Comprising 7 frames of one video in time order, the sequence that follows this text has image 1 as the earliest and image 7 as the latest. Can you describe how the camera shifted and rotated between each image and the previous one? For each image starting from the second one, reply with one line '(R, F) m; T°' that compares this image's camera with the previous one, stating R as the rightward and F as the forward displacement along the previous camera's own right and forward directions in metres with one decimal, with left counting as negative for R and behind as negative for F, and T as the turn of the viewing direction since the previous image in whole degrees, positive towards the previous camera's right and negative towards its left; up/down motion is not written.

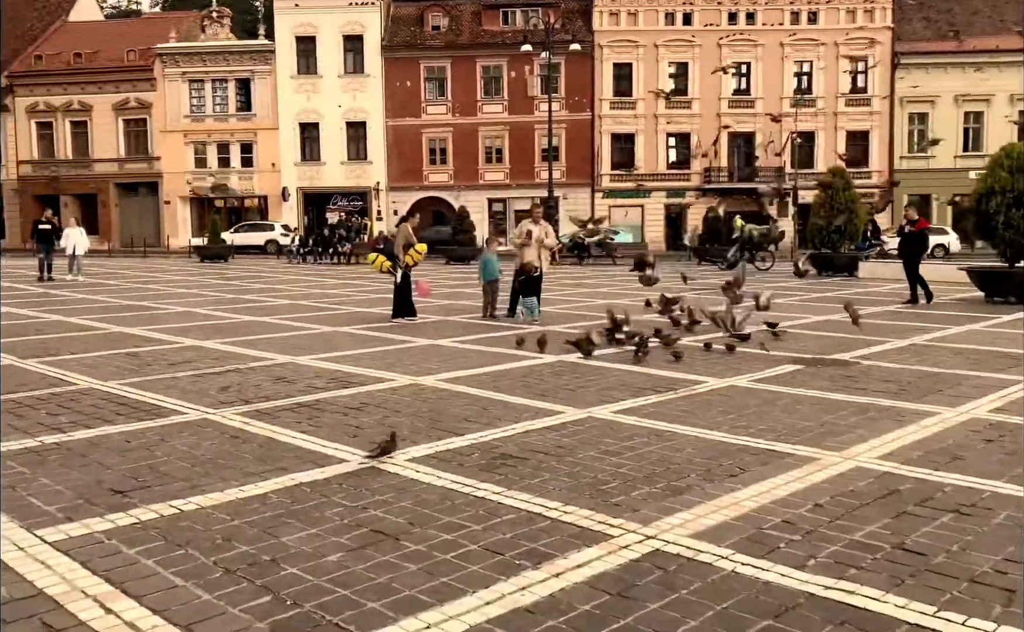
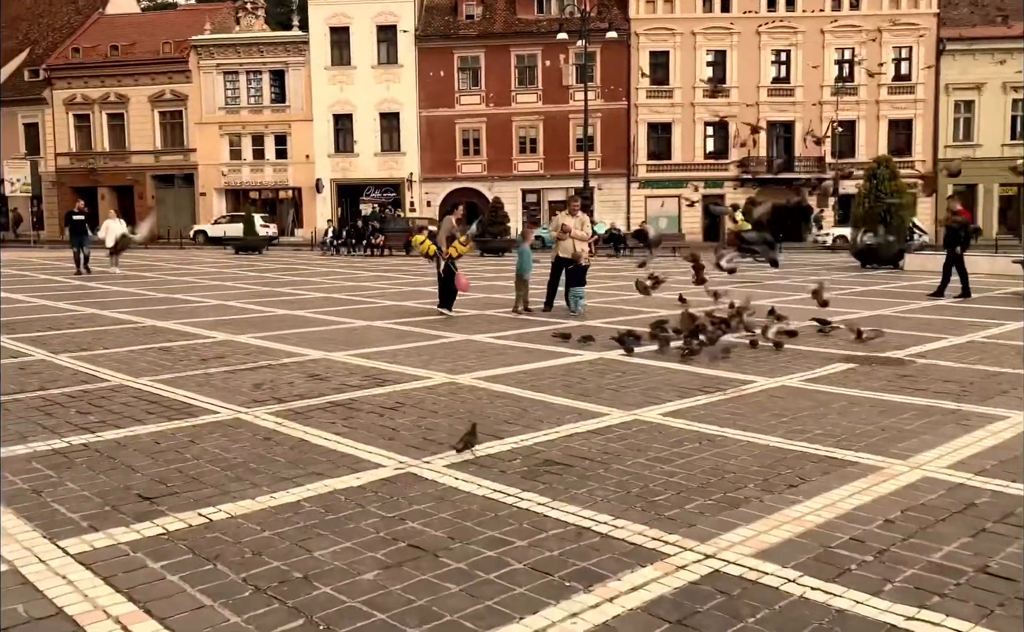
(-0.1, +0.3) m; -2°
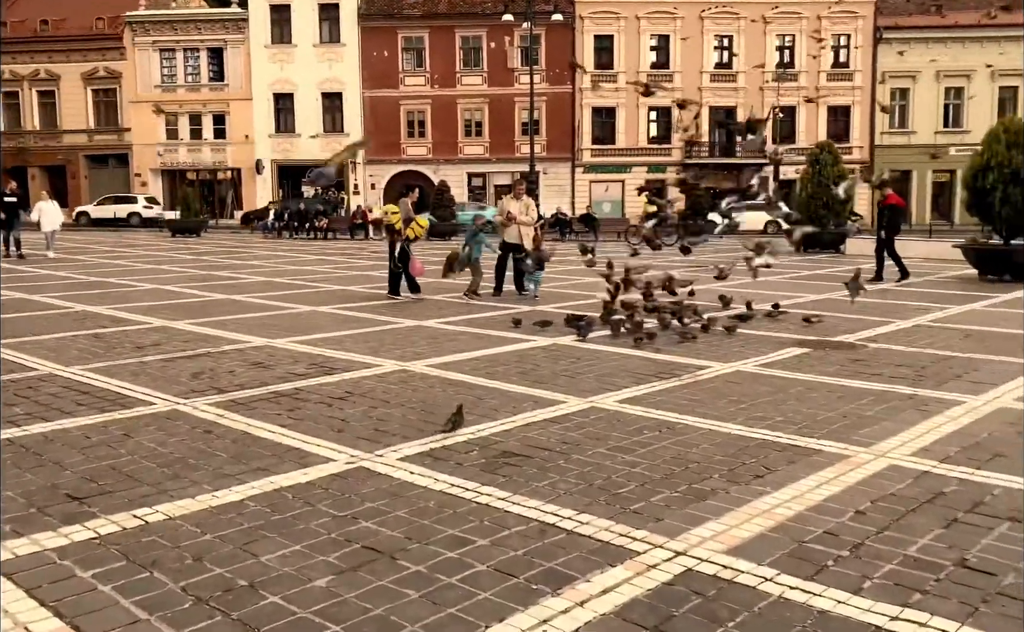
(-0.1, +0.2) m; +3°
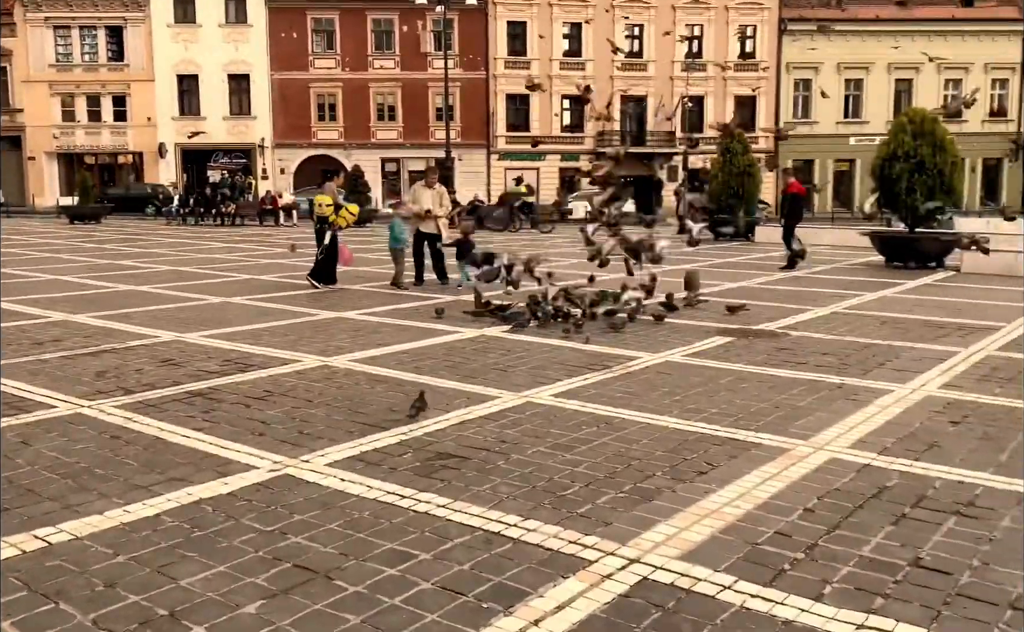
(-0.1, +0.2) m; +5°
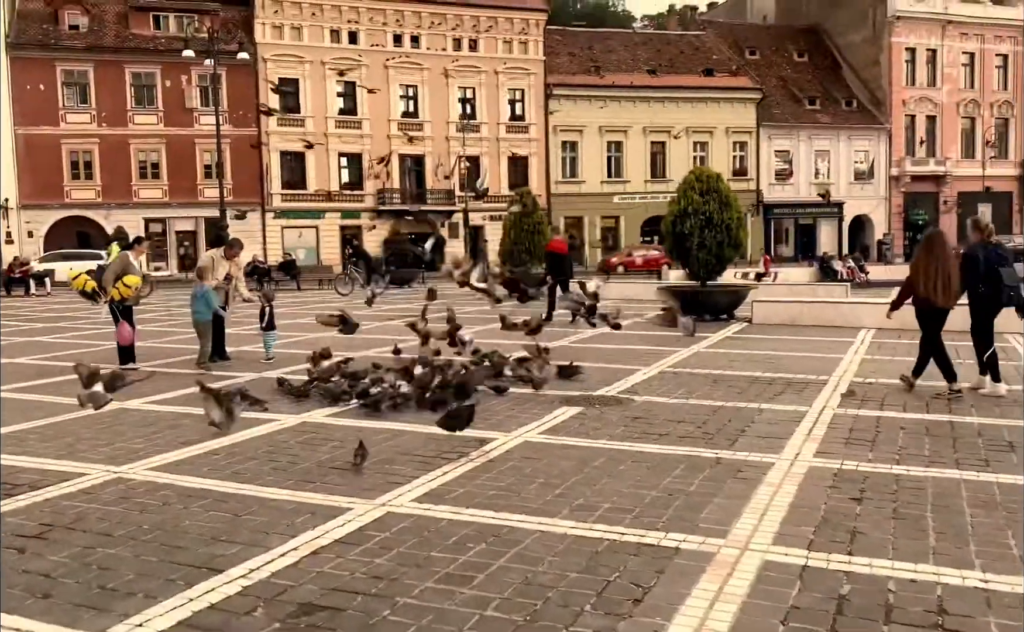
(-0.4, +1.0) m; +14°
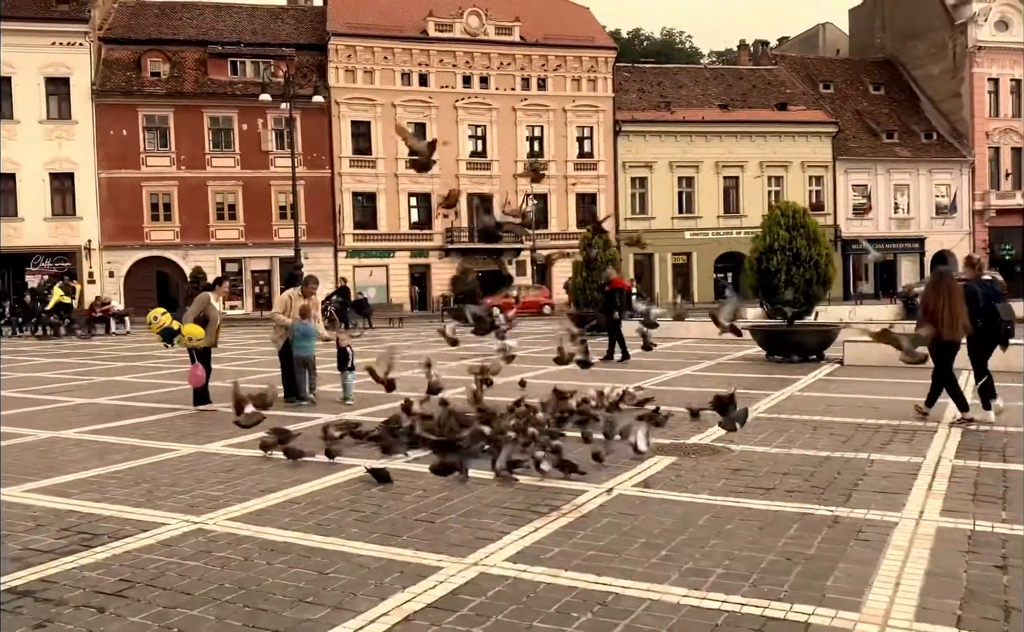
(-0.2, +0.3) m; -4°
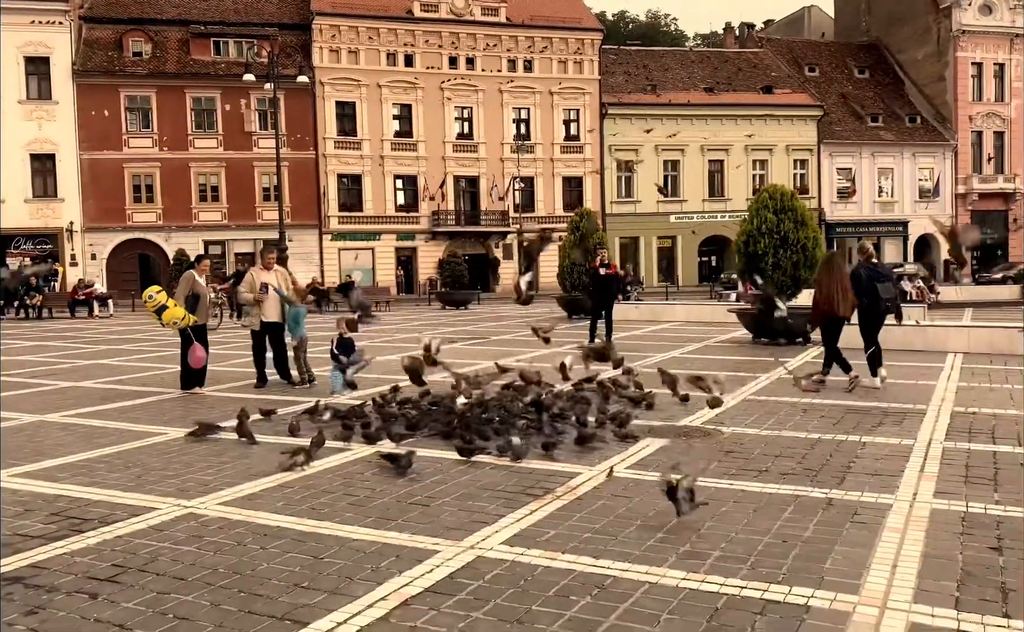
(-0.1, 0.0) m; +1°
